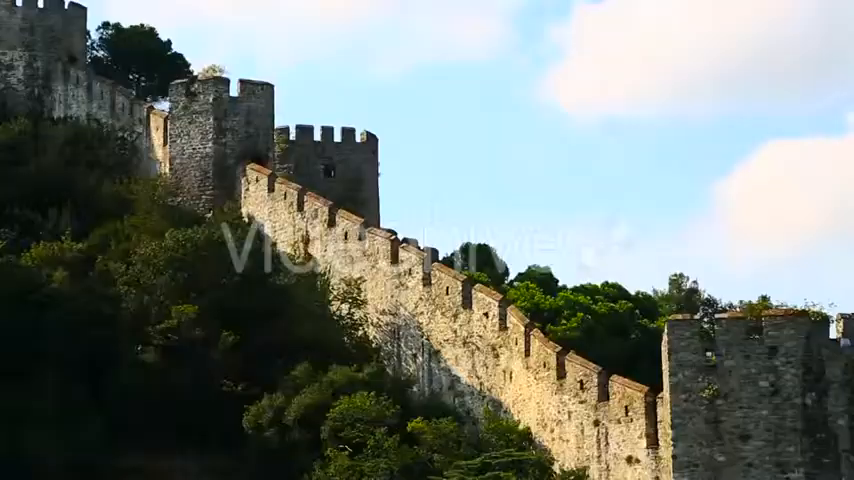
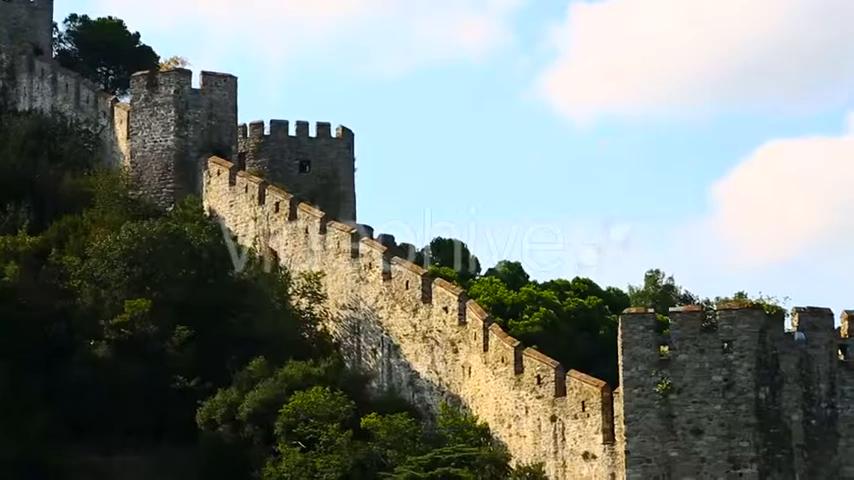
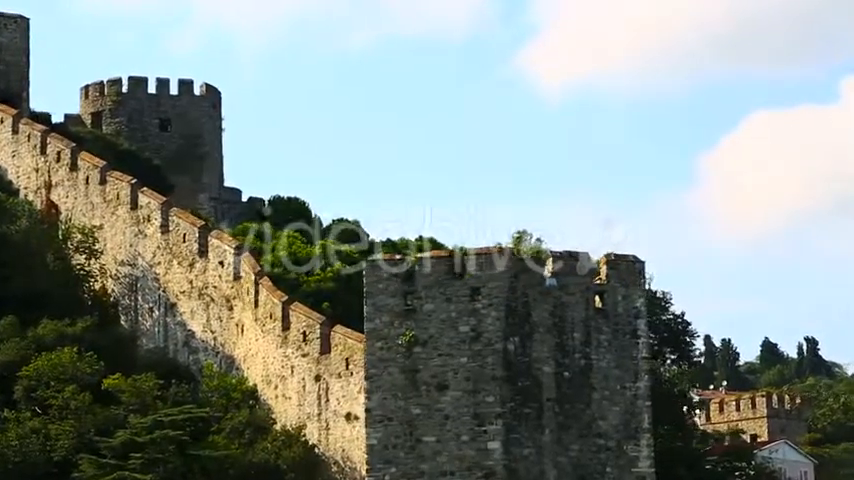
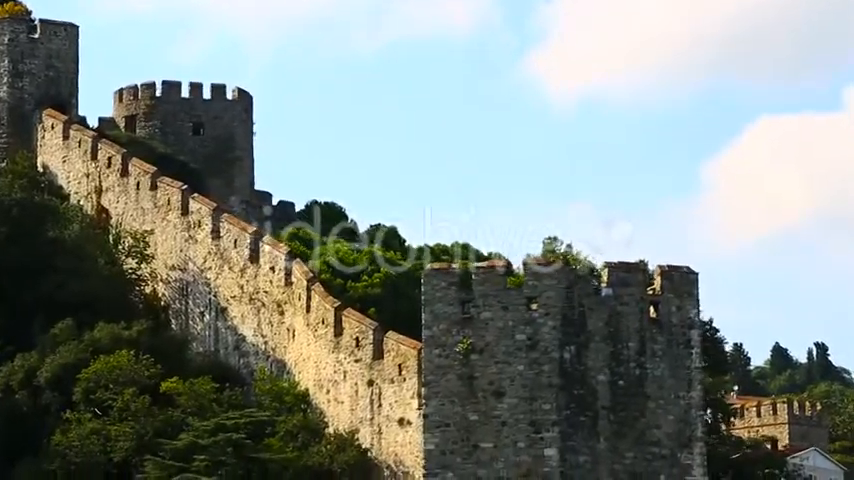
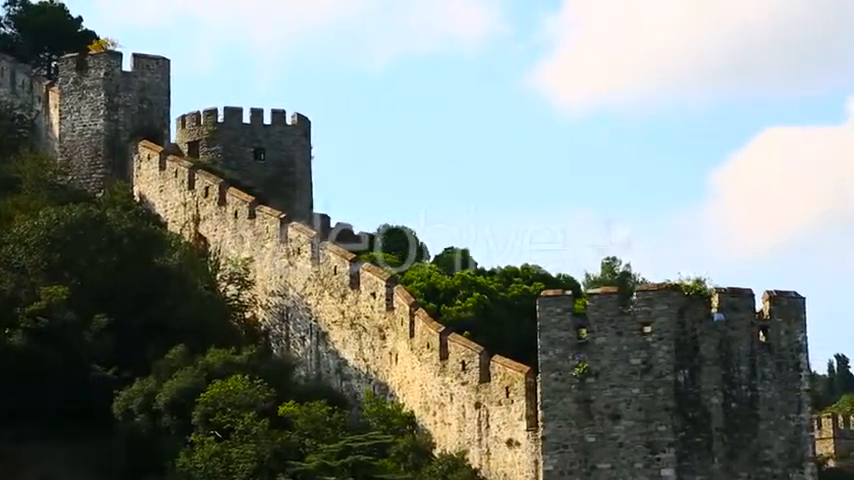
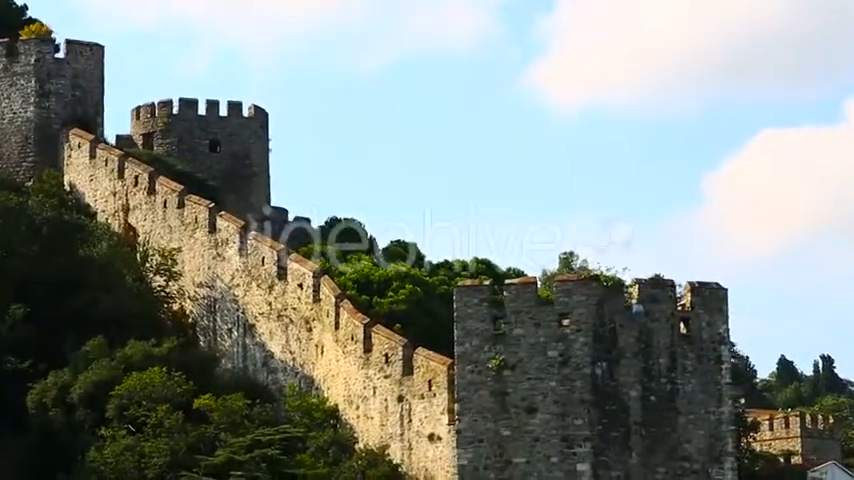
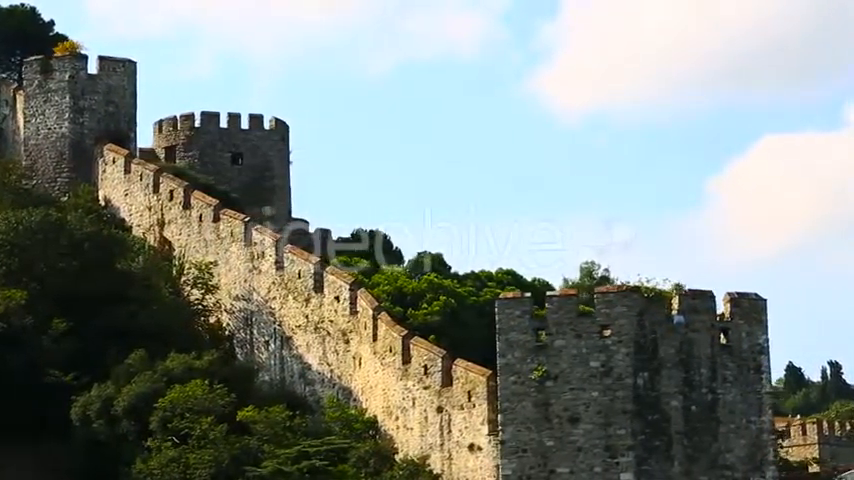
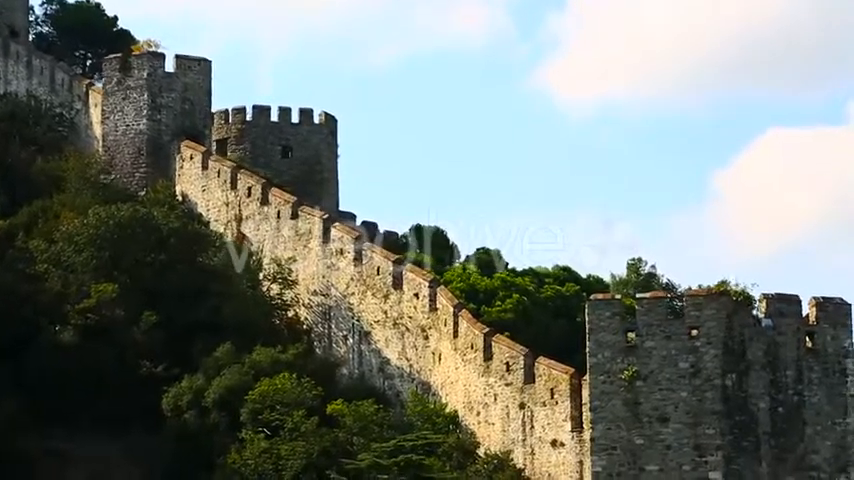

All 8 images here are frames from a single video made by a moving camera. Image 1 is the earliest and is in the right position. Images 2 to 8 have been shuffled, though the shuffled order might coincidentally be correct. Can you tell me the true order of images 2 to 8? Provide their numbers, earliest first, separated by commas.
2, 8, 5, 7, 6, 4, 3
